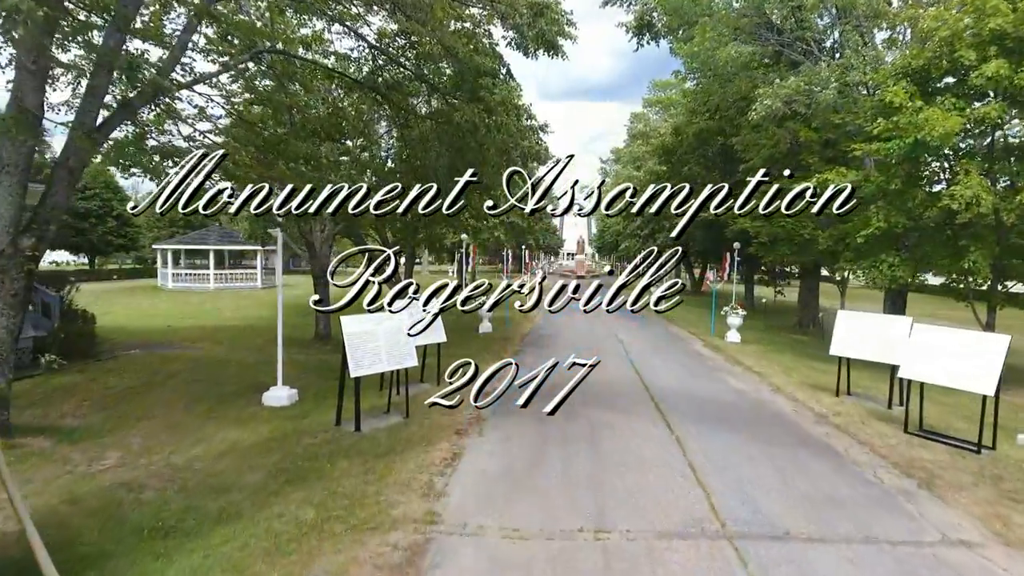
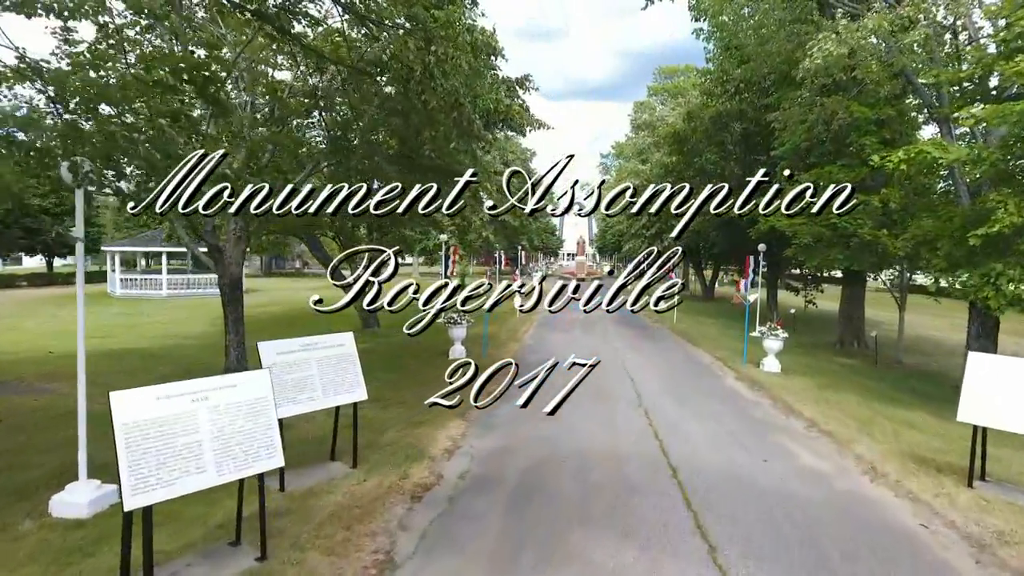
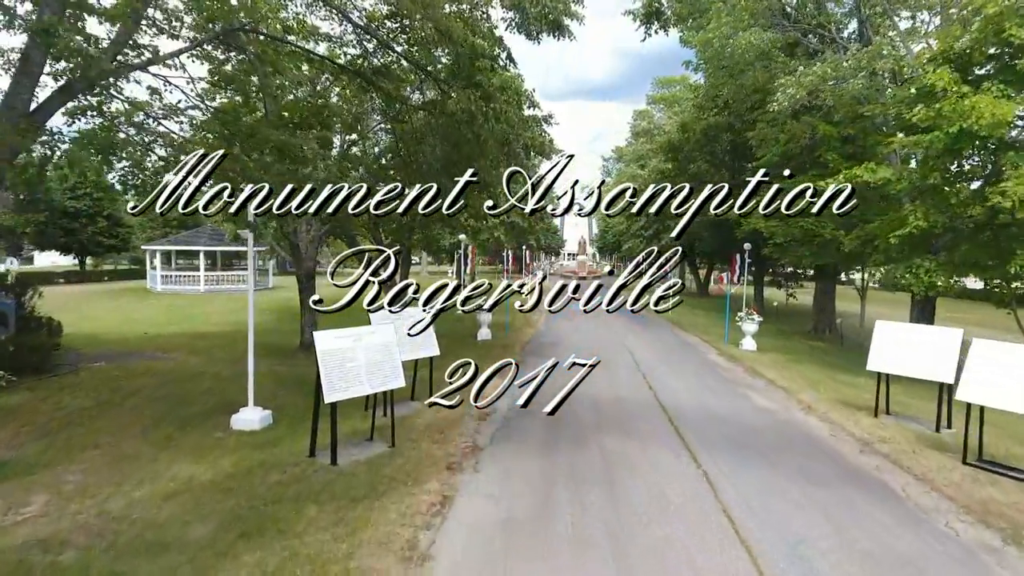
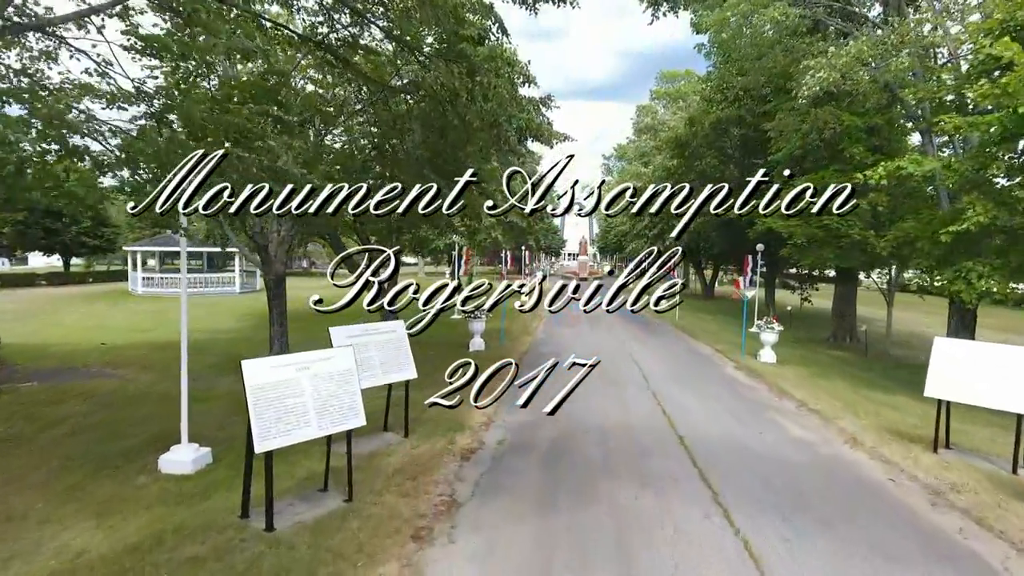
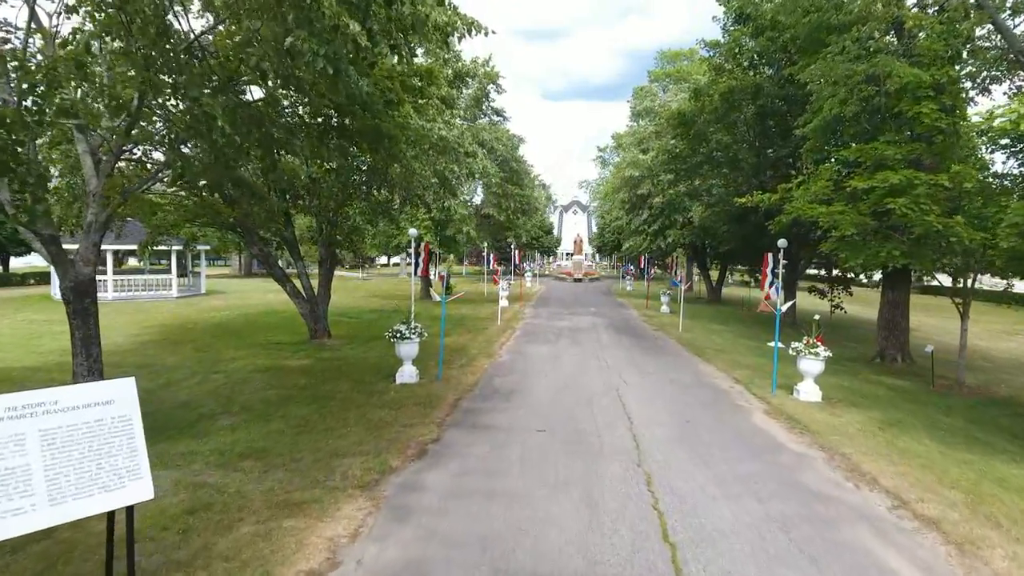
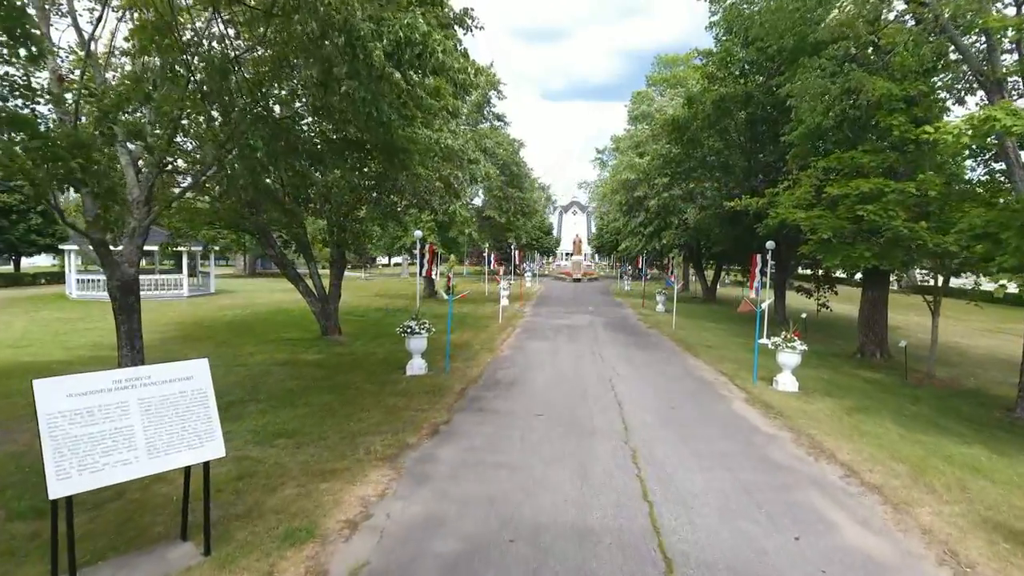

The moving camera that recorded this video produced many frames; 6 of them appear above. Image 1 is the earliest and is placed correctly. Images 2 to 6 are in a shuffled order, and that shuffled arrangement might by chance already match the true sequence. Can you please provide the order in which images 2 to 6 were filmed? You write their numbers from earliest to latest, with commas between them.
3, 4, 2, 6, 5
